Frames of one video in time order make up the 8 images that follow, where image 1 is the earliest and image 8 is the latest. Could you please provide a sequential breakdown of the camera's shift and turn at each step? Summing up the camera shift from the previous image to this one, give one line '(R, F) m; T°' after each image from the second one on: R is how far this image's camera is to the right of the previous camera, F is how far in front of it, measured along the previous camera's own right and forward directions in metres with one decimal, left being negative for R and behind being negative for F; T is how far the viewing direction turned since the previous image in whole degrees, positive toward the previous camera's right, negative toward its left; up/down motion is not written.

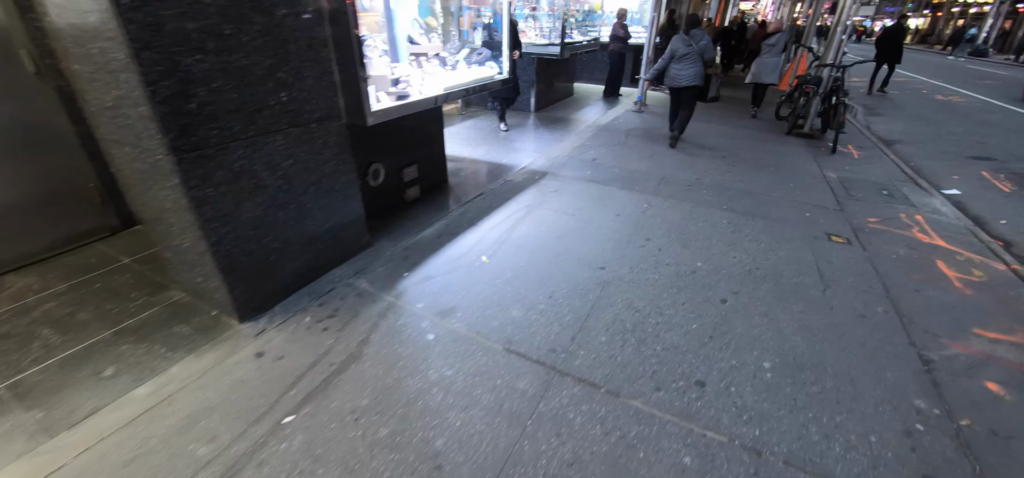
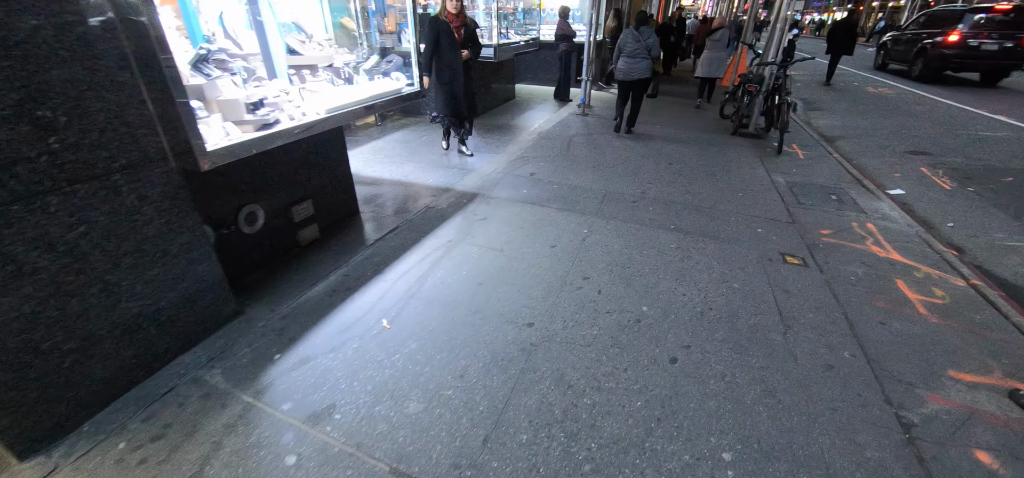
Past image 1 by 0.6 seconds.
(+0.4, +0.6) m; +5°
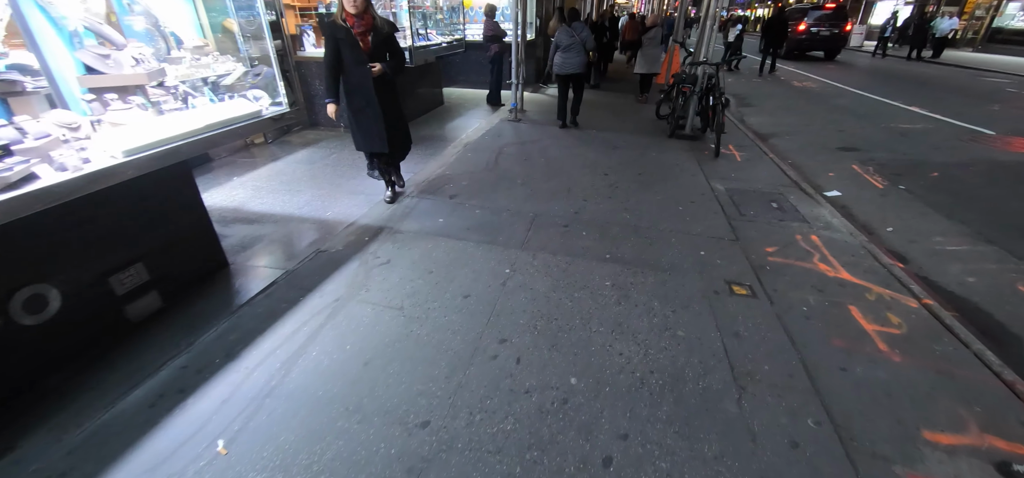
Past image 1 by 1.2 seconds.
(+0.4, +0.6) m; +6°
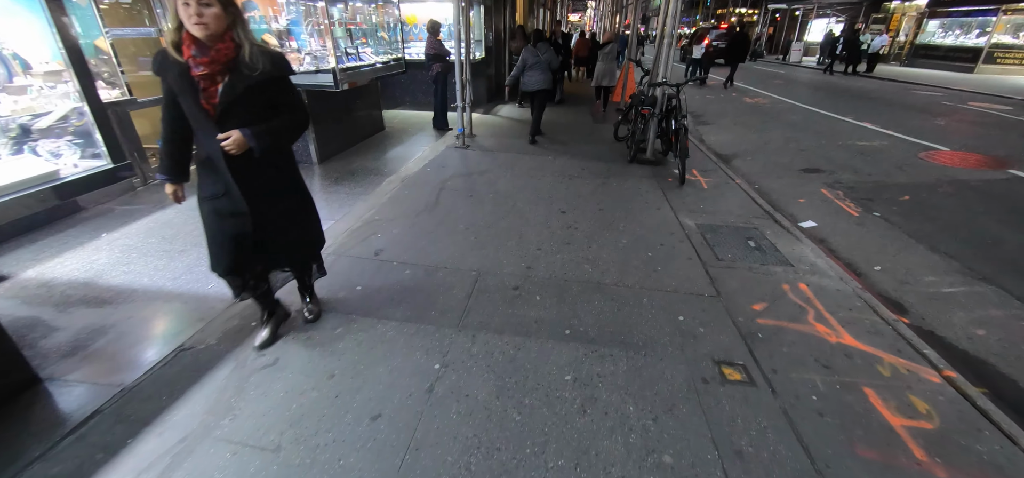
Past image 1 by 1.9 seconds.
(+0.2, +0.7) m; +5°
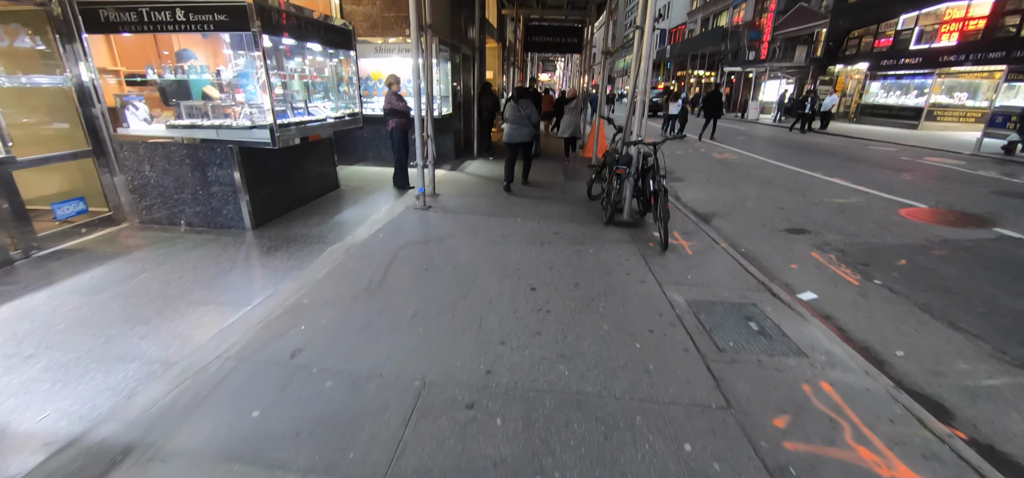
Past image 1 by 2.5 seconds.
(+0.1, +0.6) m; +3°
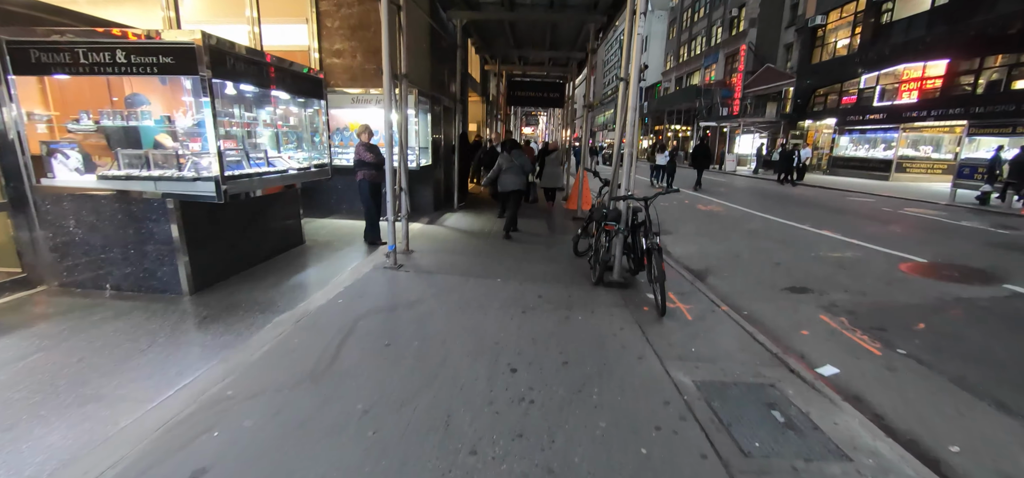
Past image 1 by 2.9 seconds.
(+0.1, +0.5) m; +2°
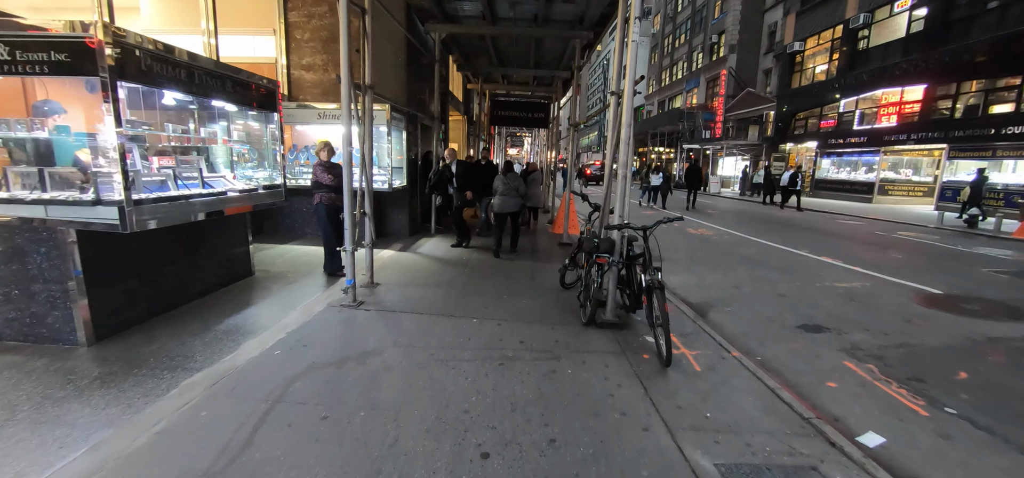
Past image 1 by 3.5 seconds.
(+0.1, +0.6) m; +2°
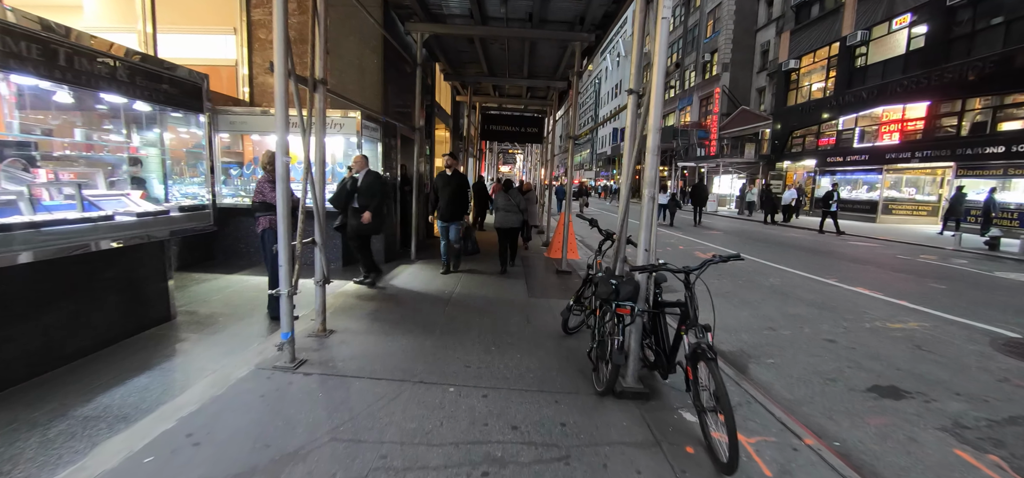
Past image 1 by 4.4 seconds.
(0.0, +1.0) m; +1°
